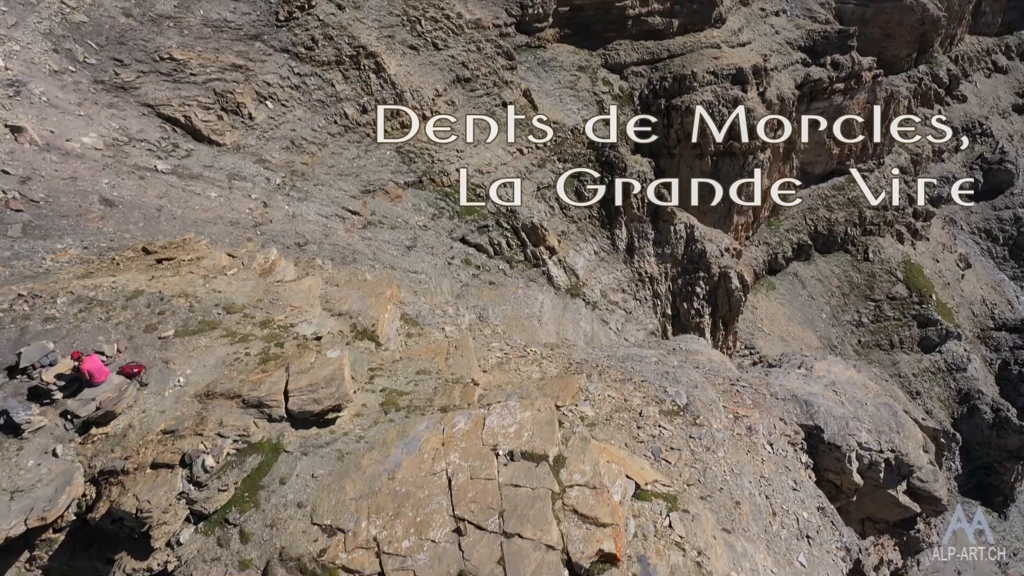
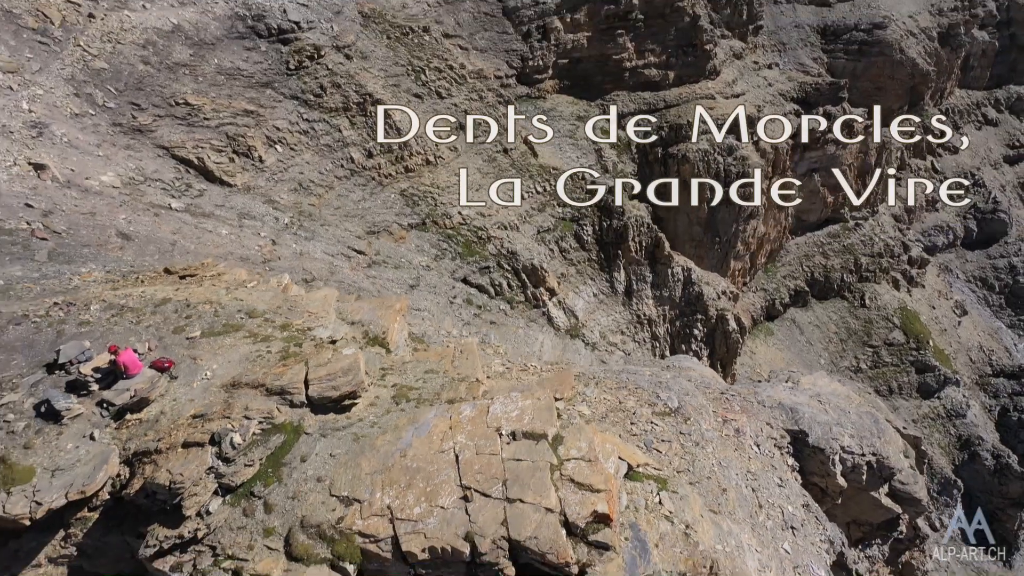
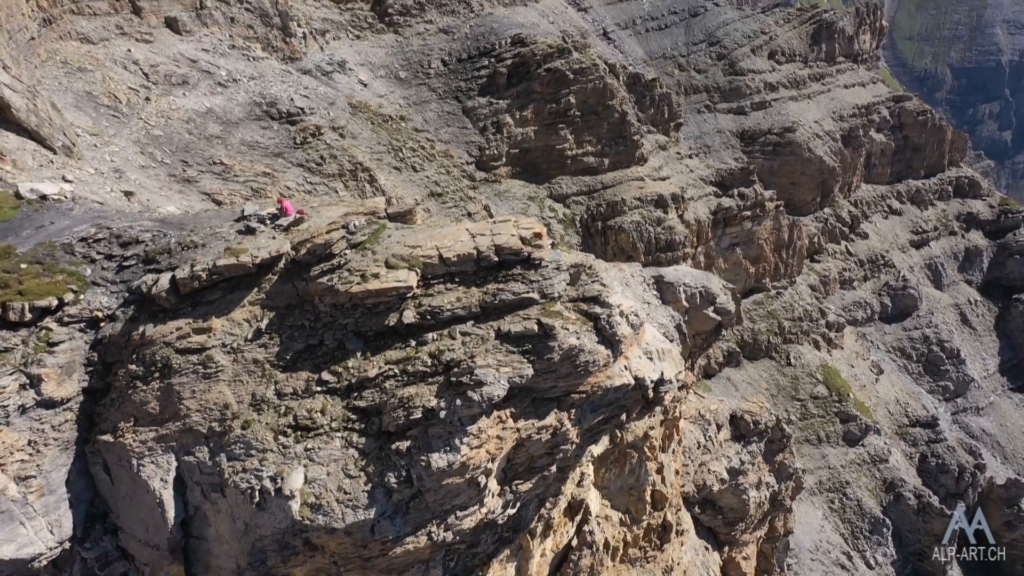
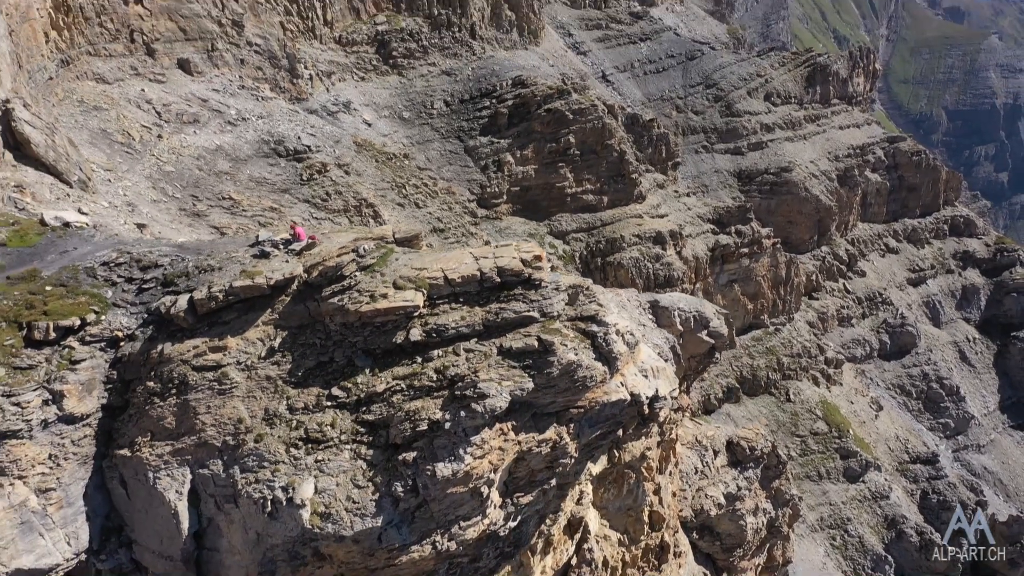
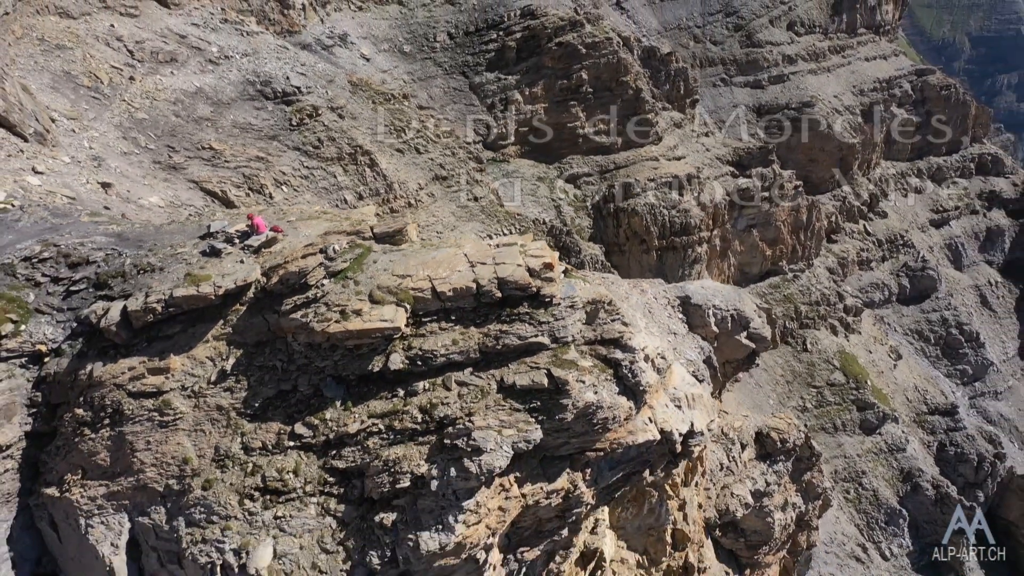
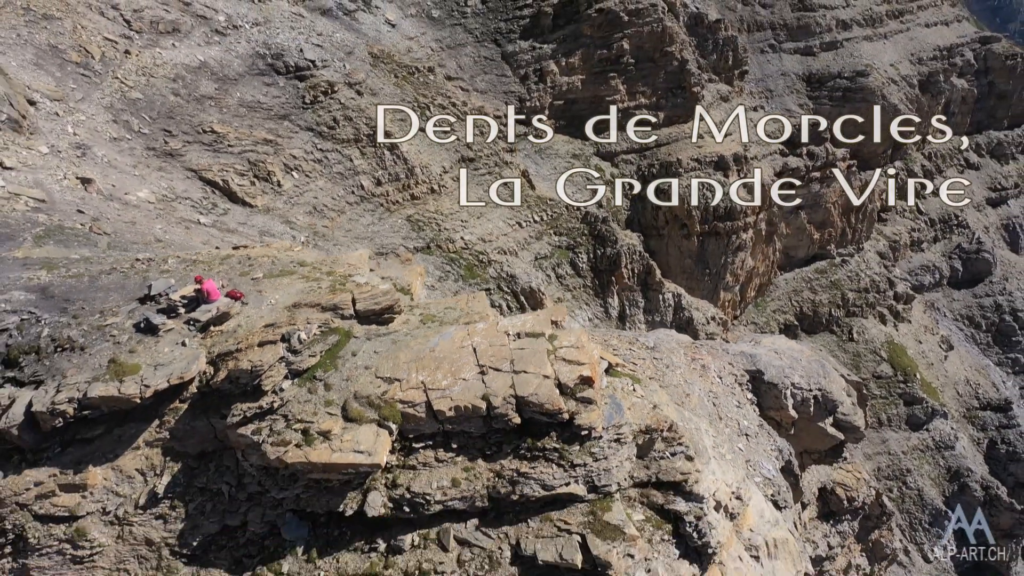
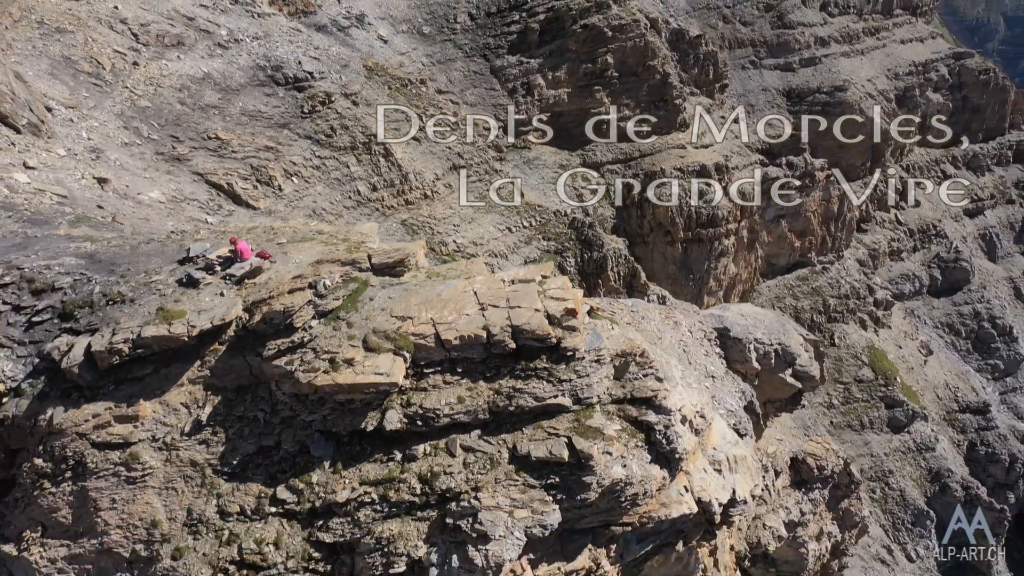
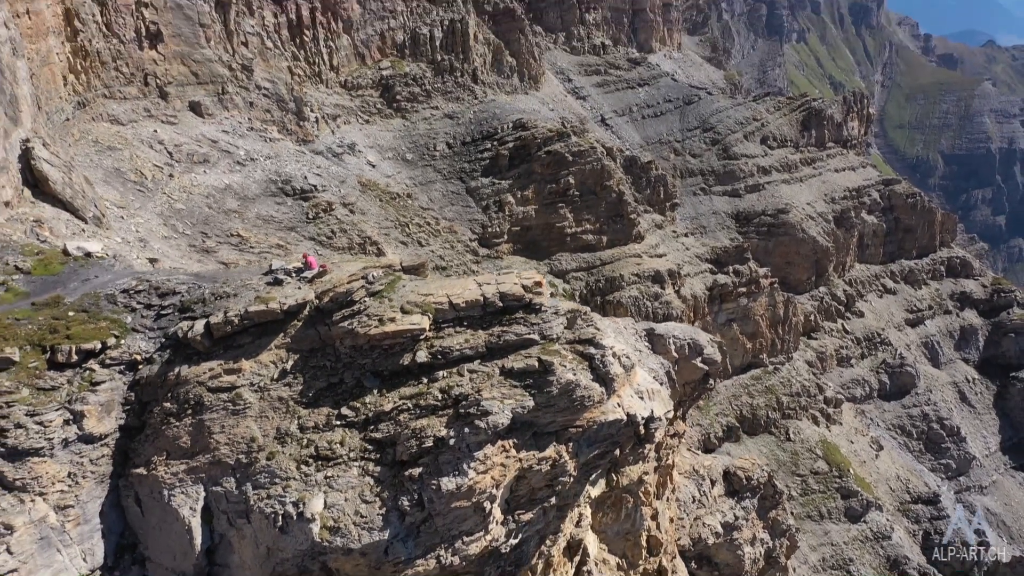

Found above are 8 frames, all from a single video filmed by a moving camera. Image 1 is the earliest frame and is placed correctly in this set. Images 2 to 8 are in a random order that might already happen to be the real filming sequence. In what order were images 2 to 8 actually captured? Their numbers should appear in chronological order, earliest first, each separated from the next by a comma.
2, 6, 7, 5, 3, 4, 8
